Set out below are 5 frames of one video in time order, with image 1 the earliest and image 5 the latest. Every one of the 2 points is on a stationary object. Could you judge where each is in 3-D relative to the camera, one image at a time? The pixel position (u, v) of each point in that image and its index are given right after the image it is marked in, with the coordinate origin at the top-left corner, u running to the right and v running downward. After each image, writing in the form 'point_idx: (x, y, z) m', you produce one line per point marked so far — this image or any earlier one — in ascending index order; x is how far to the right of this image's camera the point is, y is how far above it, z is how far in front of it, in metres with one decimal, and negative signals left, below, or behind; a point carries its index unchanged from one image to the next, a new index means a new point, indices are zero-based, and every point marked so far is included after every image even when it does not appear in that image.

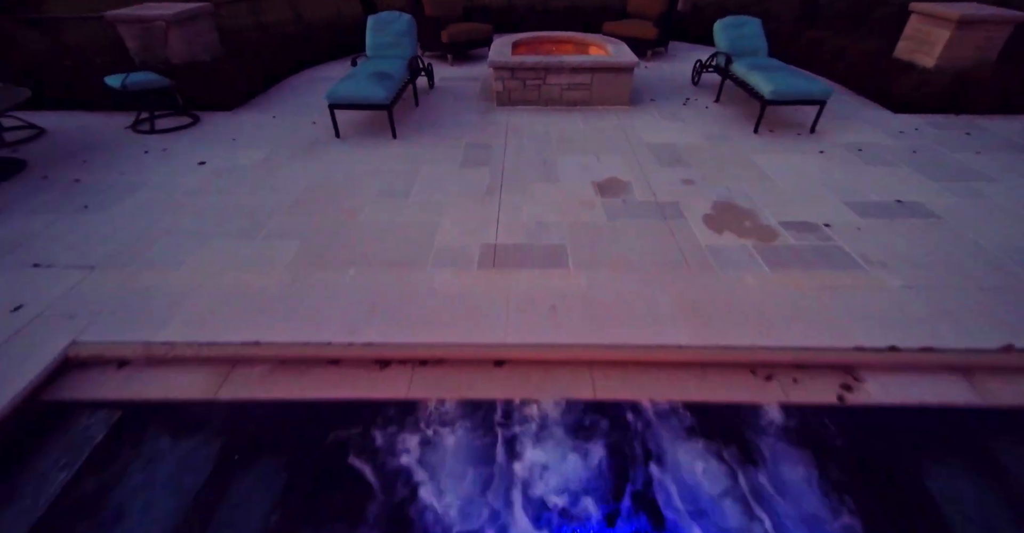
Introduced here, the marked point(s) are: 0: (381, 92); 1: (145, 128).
0: (-1.2, +1.6, +3.9) m
1: (-3.3, +1.3, +4.0) m
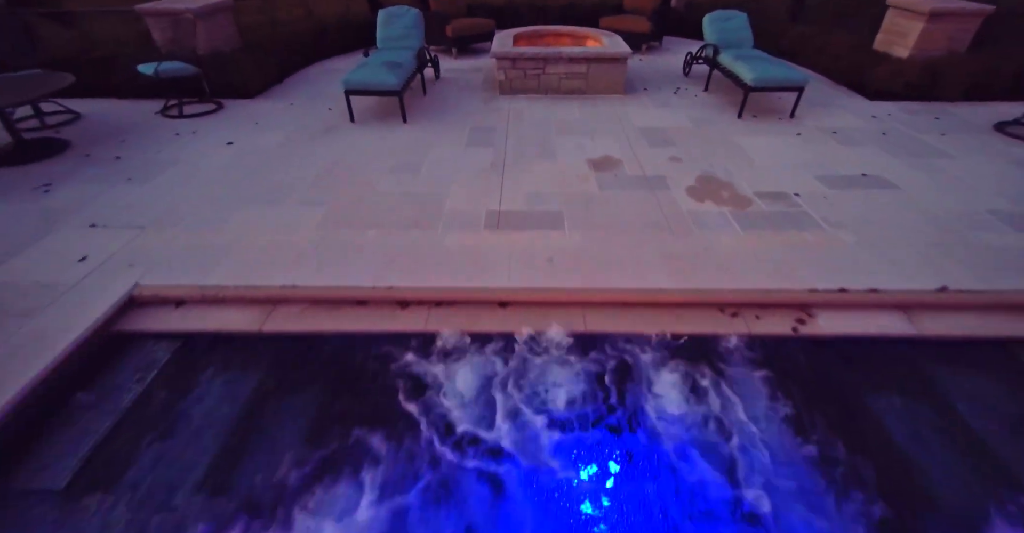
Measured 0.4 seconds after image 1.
0: (-1.1, +1.8, +4.3) m
1: (-3.3, +1.5, +4.4) m
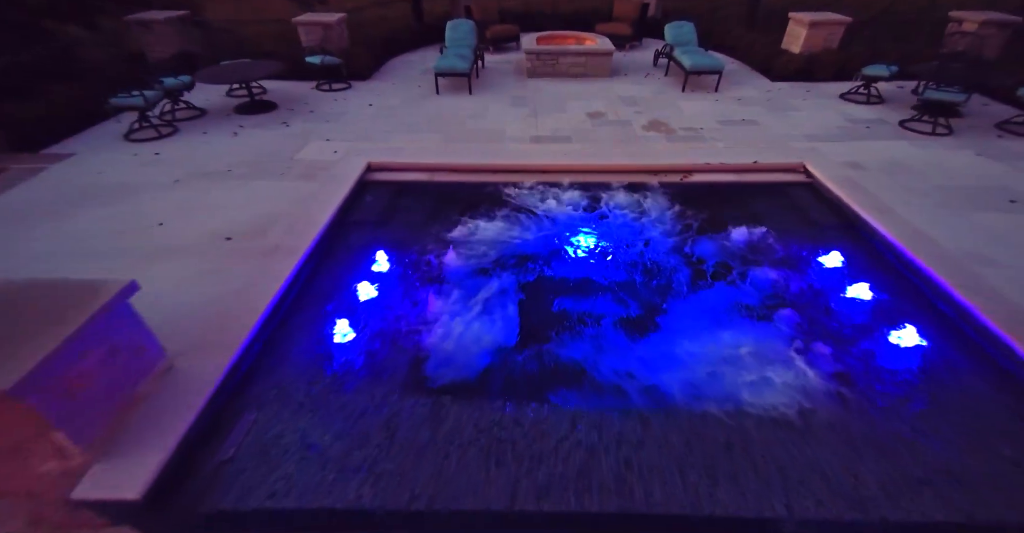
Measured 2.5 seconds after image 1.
0: (-0.7, +3.1, +6.8) m
1: (-2.9, +2.8, +6.9) m
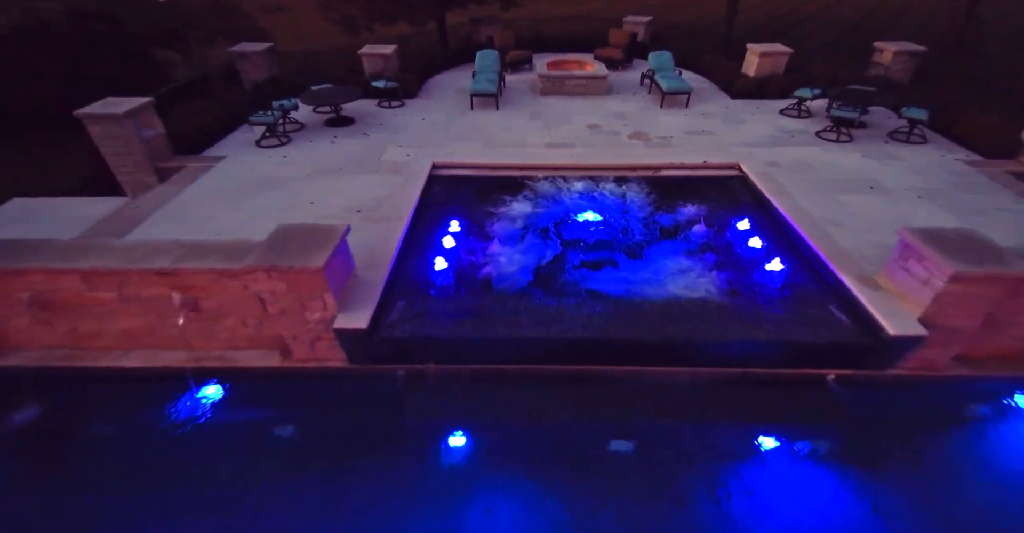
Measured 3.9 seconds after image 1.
0: (-0.4, +3.5, +8.8) m
1: (-2.5, +3.3, +9.0) m
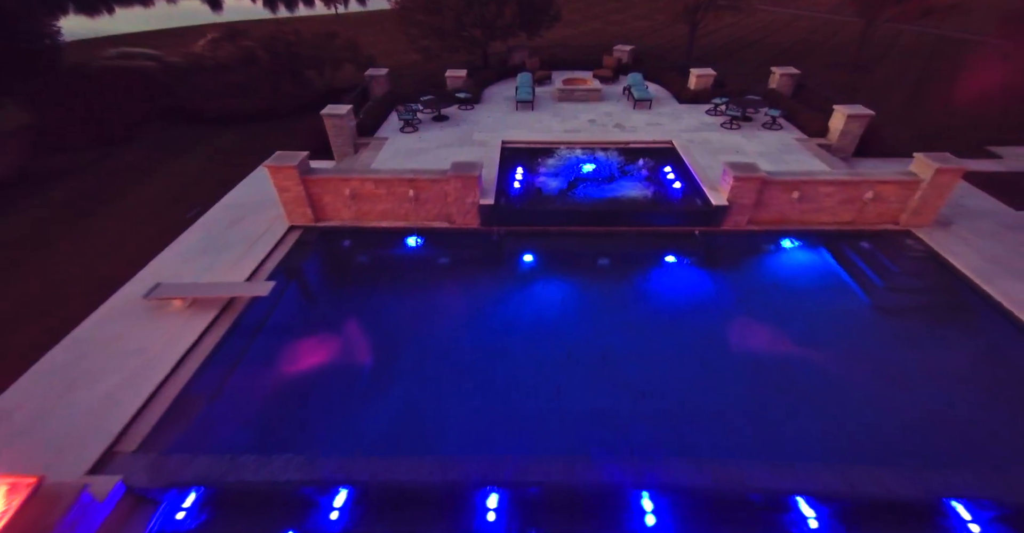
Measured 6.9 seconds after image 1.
0: (+0.6, +5.5, +14.4) m
1: (-1.6, +5.2, +14.5) m
